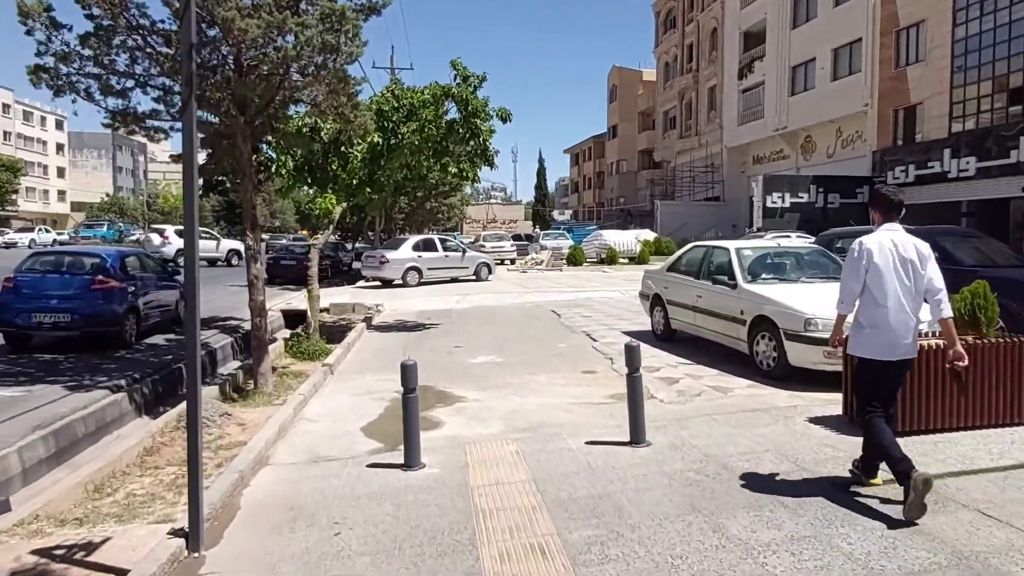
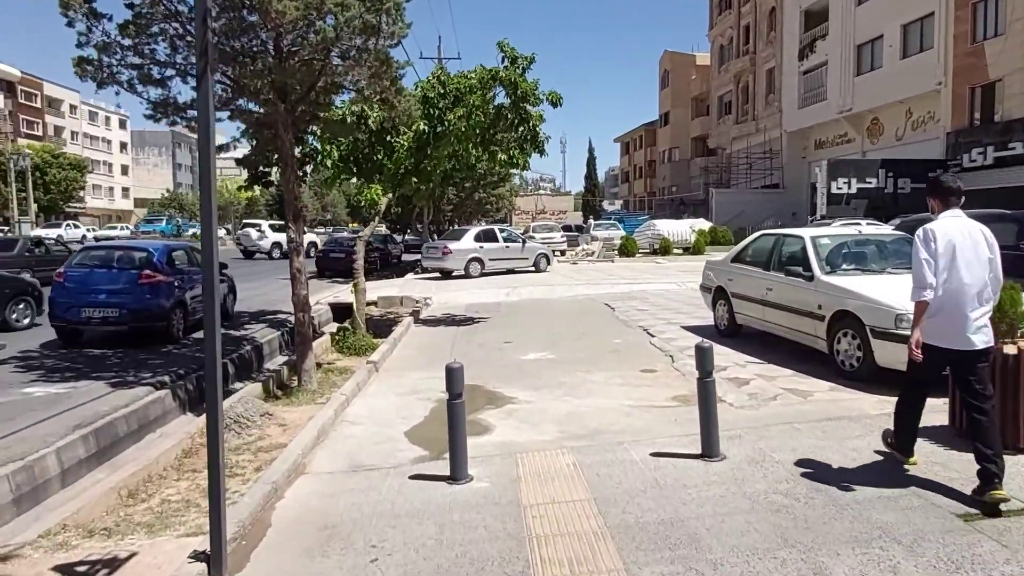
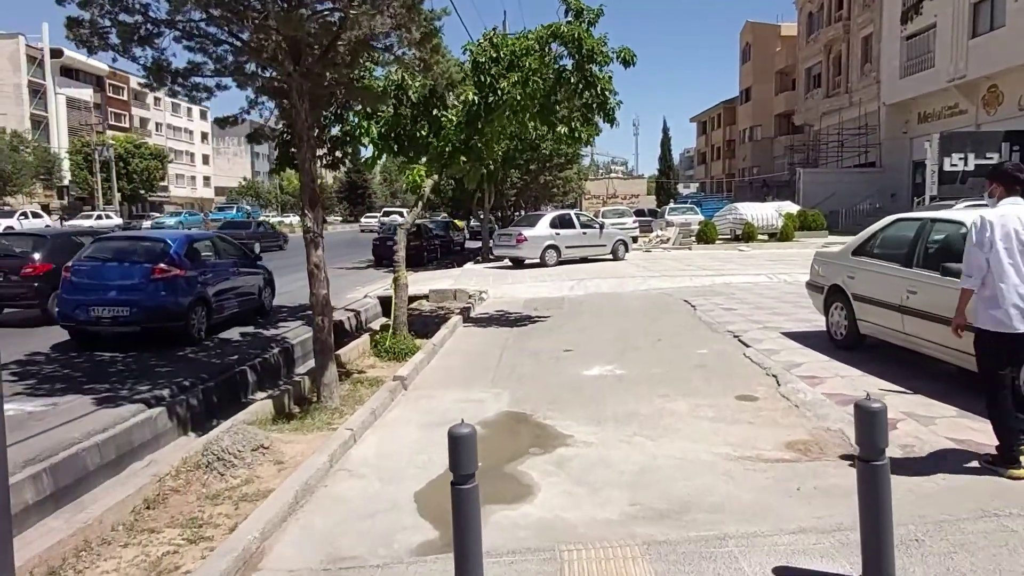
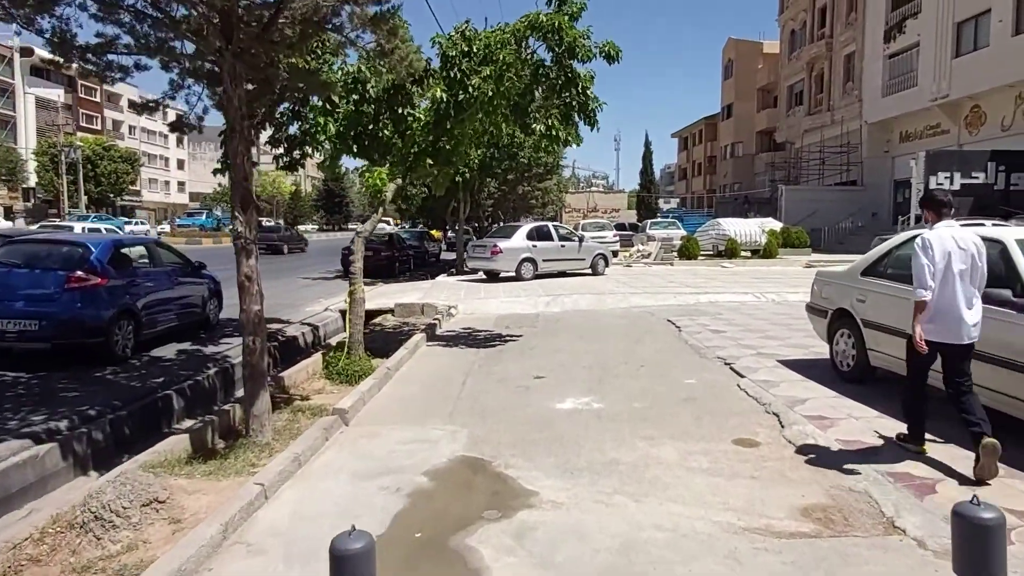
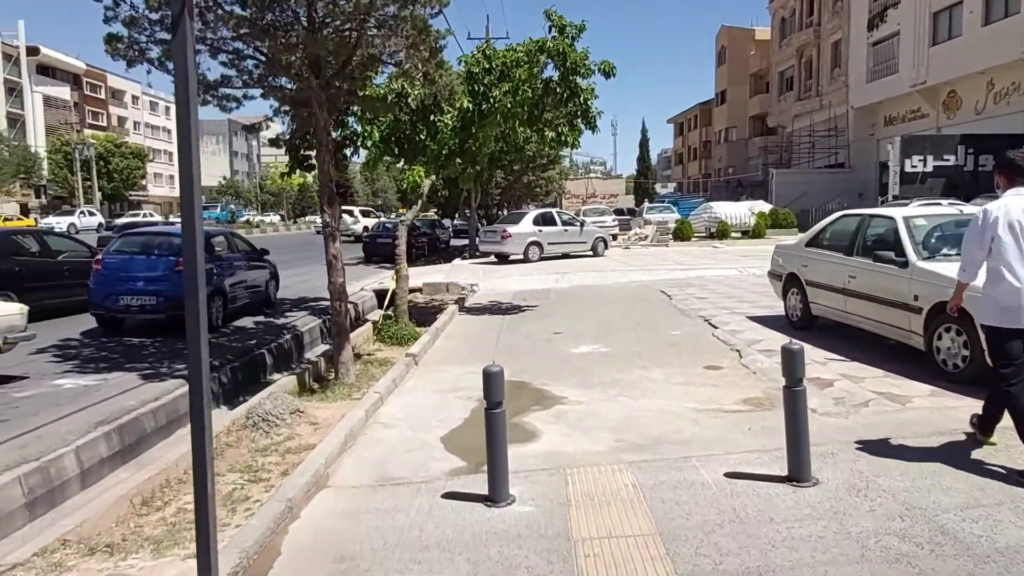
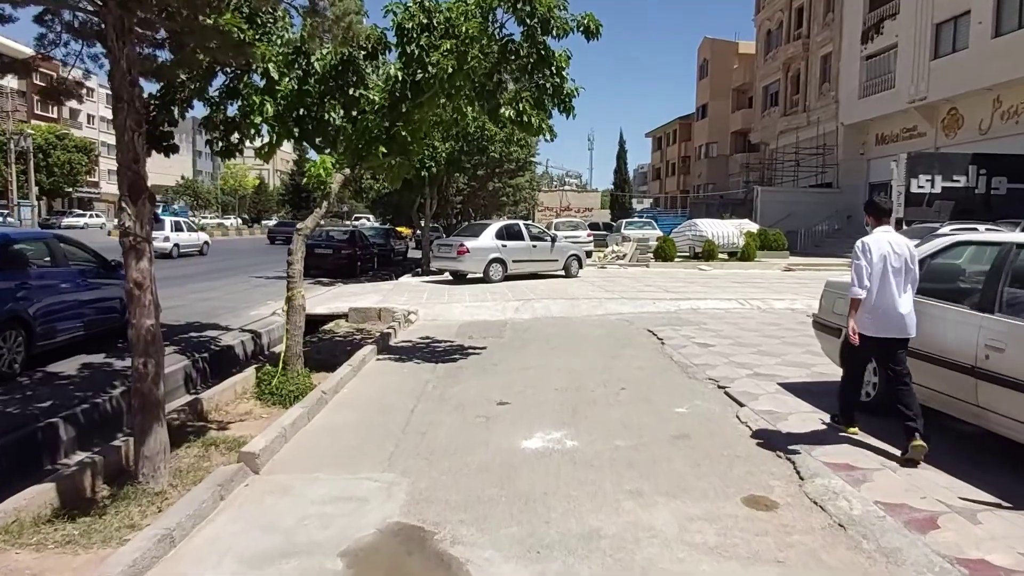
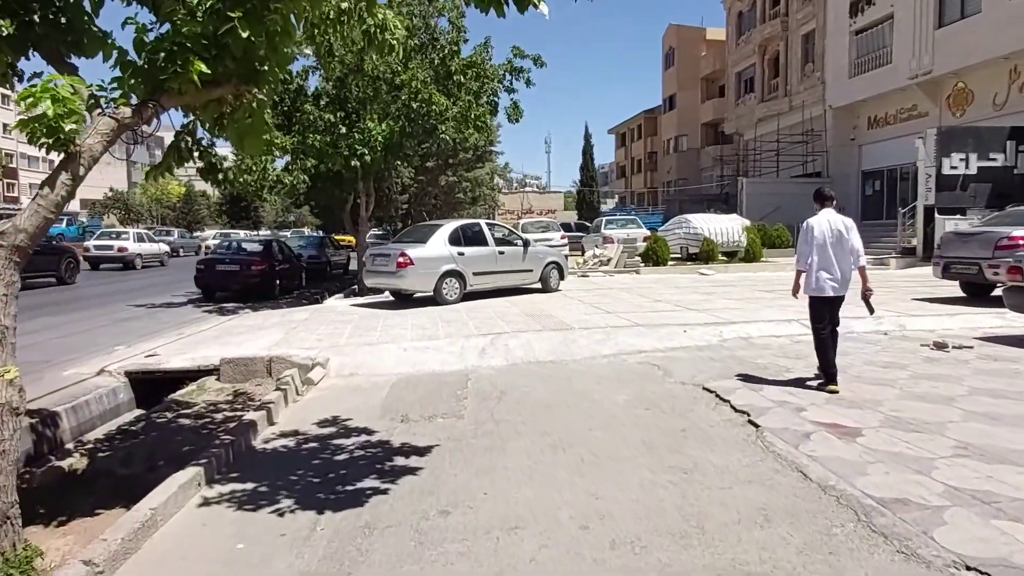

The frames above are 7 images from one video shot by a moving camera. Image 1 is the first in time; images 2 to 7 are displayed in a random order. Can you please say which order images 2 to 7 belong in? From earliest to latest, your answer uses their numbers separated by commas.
2, 5, 3, 4, 6, 7
